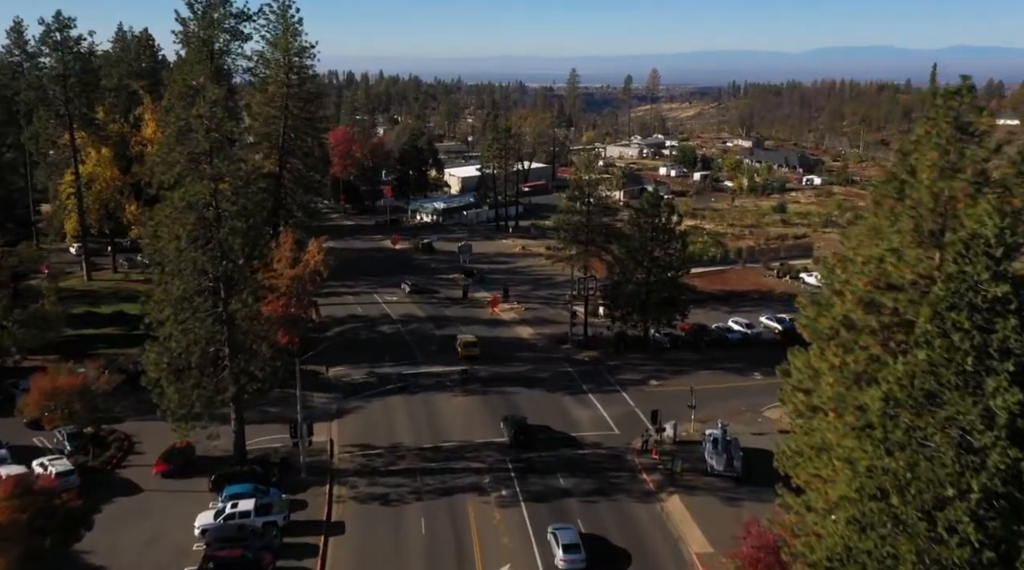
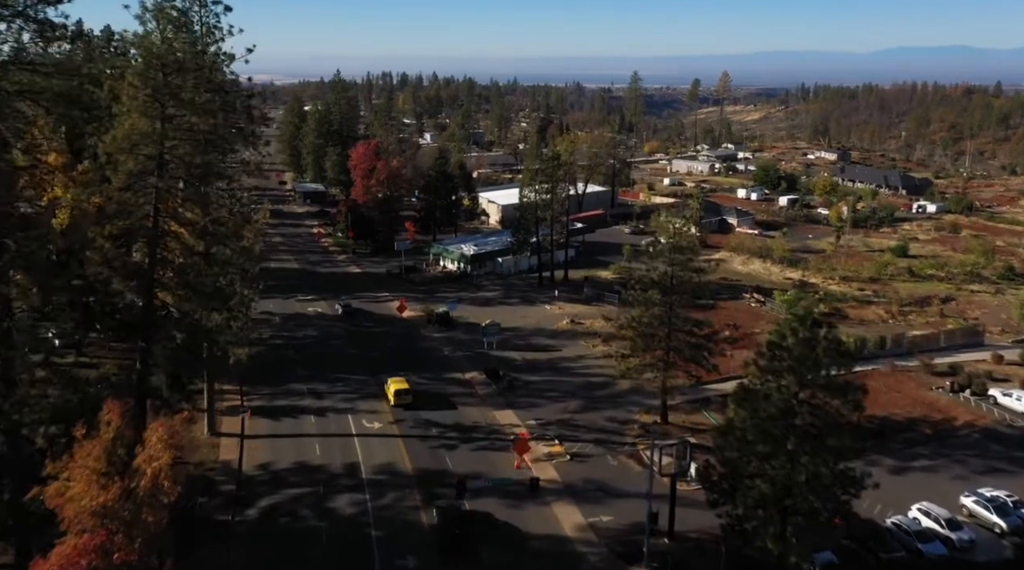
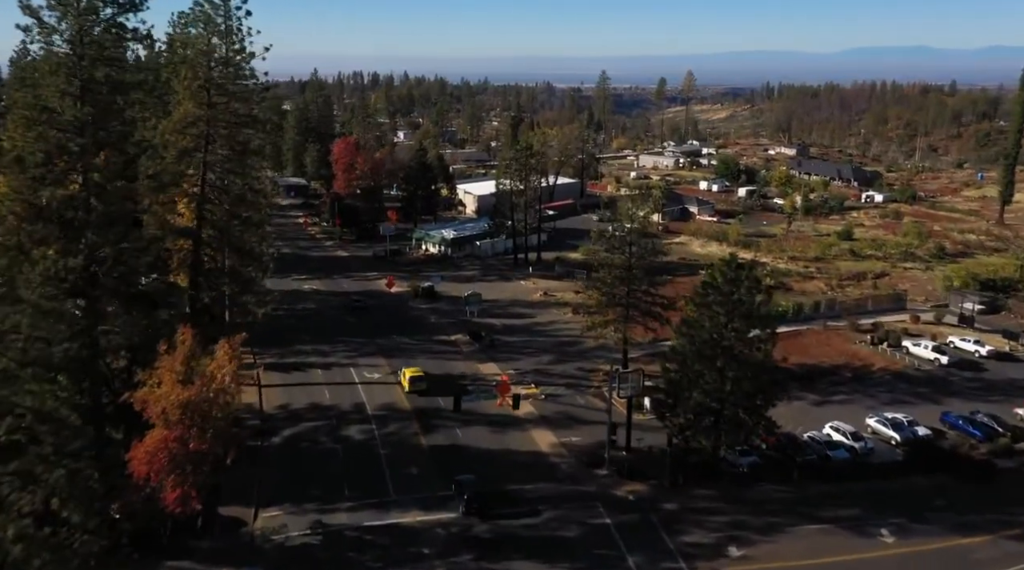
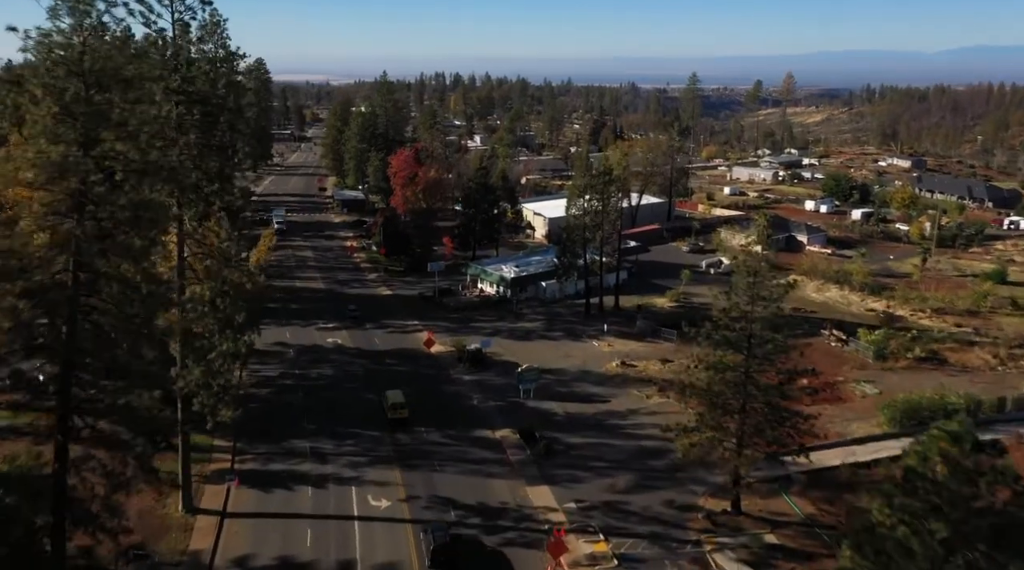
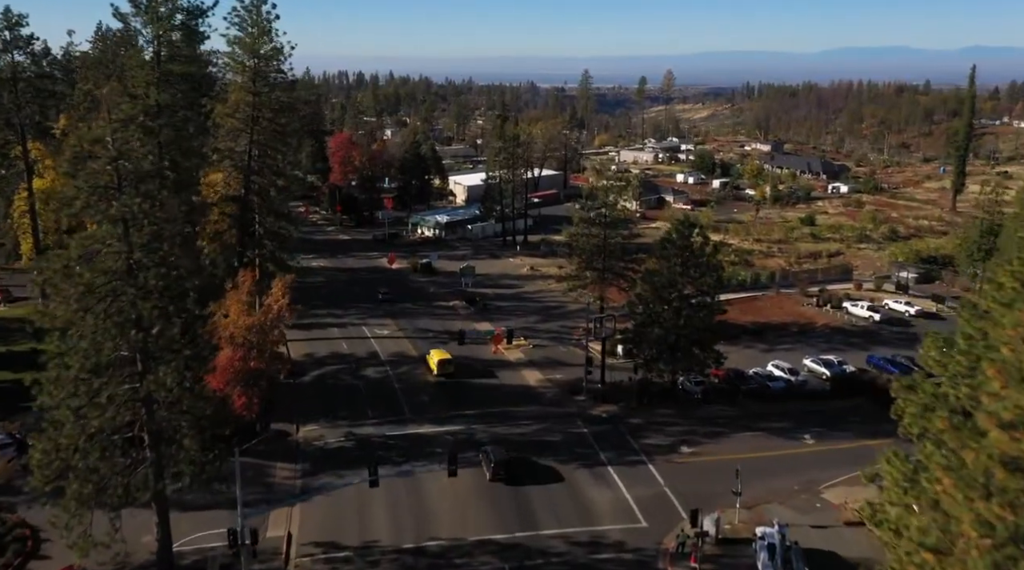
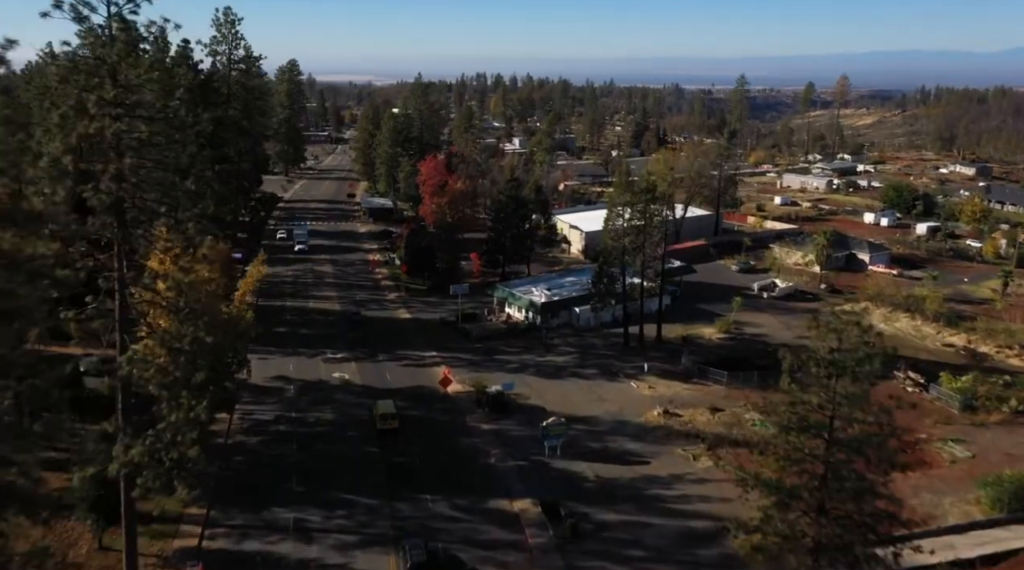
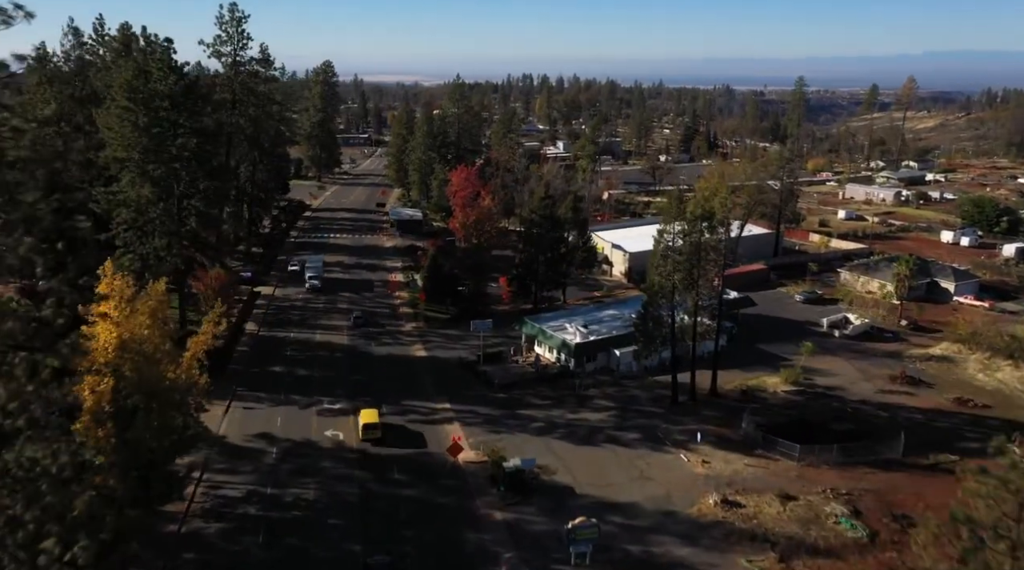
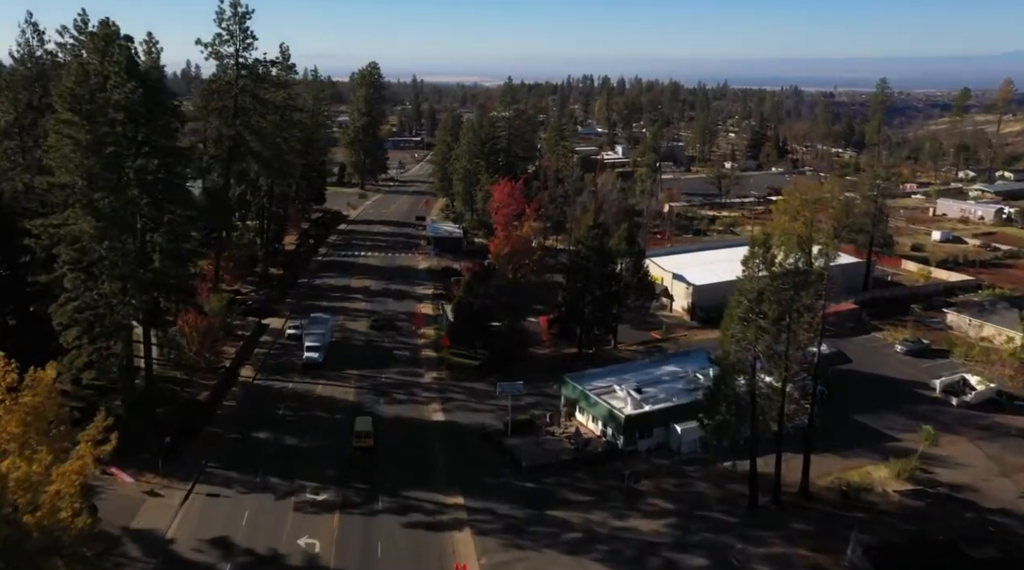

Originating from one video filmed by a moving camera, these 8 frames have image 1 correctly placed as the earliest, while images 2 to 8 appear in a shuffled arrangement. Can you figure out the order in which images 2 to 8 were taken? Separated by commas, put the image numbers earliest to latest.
5, 3, 2, 4, 6, 7, 8
